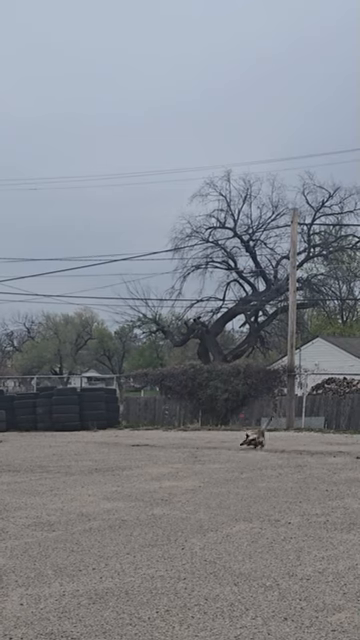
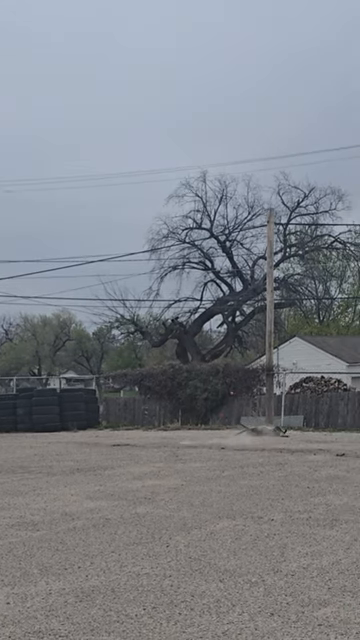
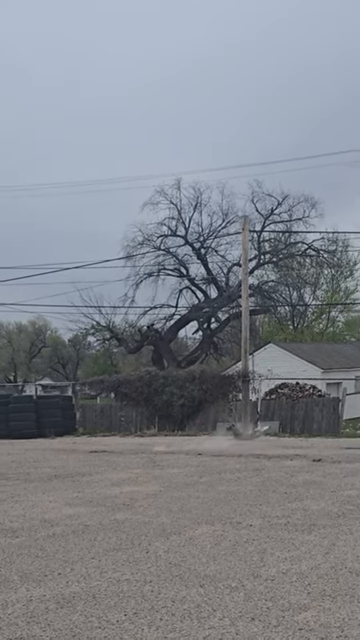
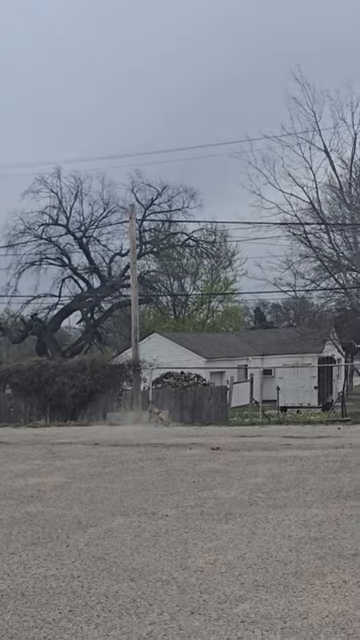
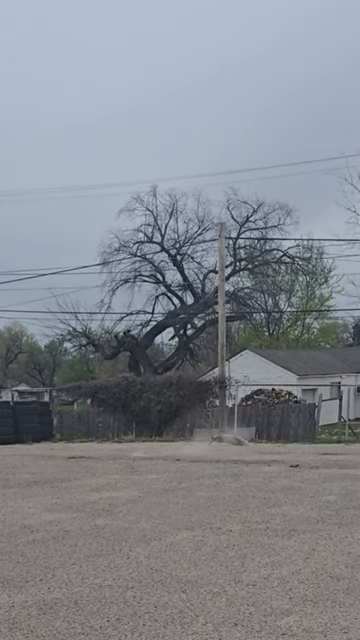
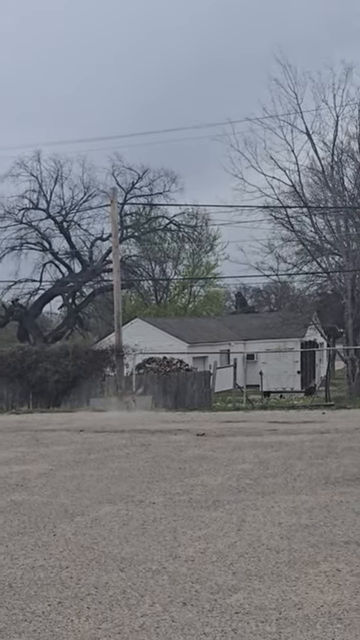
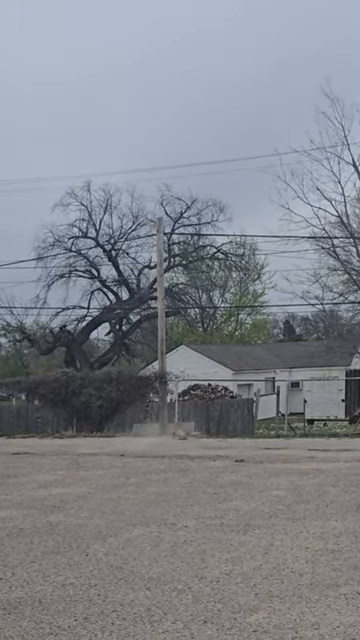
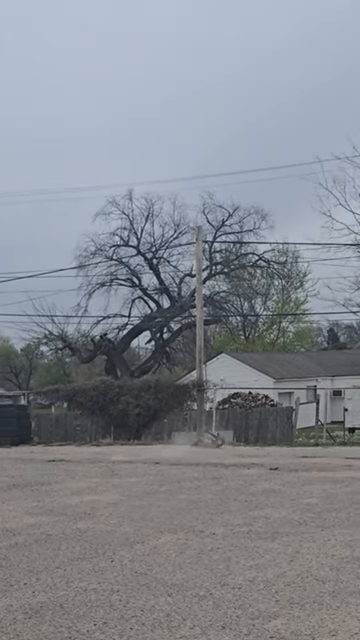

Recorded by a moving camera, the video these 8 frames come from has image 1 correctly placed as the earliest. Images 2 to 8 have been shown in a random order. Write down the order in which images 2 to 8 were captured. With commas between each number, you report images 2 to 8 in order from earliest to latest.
2, 3, 5, 8, 7, 4, 6
